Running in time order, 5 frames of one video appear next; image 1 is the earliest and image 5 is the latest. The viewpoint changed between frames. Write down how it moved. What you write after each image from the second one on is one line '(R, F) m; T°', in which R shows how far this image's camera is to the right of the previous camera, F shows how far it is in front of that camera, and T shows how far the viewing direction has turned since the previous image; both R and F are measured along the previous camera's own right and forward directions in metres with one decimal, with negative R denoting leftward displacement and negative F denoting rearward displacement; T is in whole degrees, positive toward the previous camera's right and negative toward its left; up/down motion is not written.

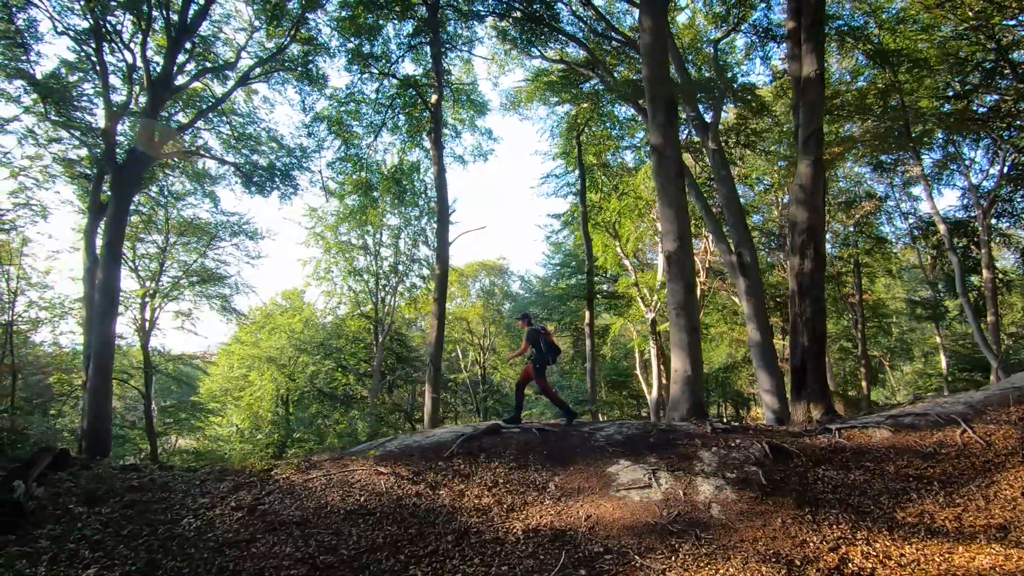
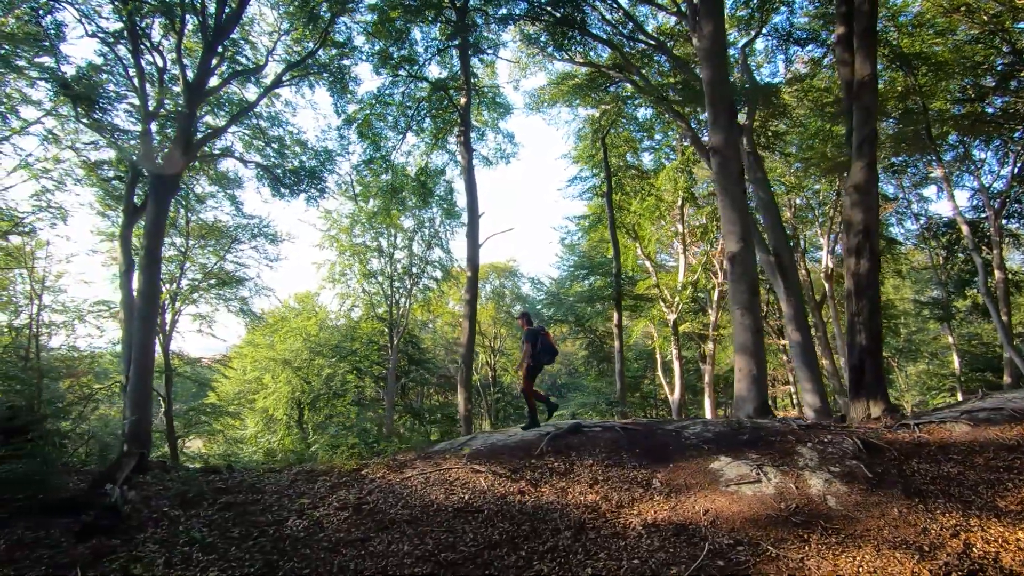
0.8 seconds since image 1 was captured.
(-0.9, -0.1) m; +1°
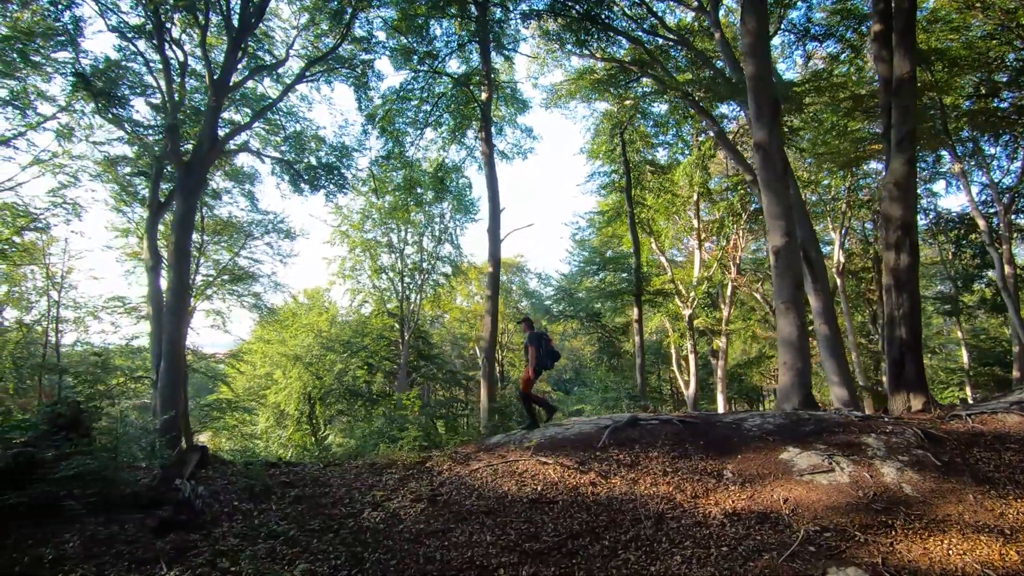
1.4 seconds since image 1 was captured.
(-0.6, 0.0) m; +1°
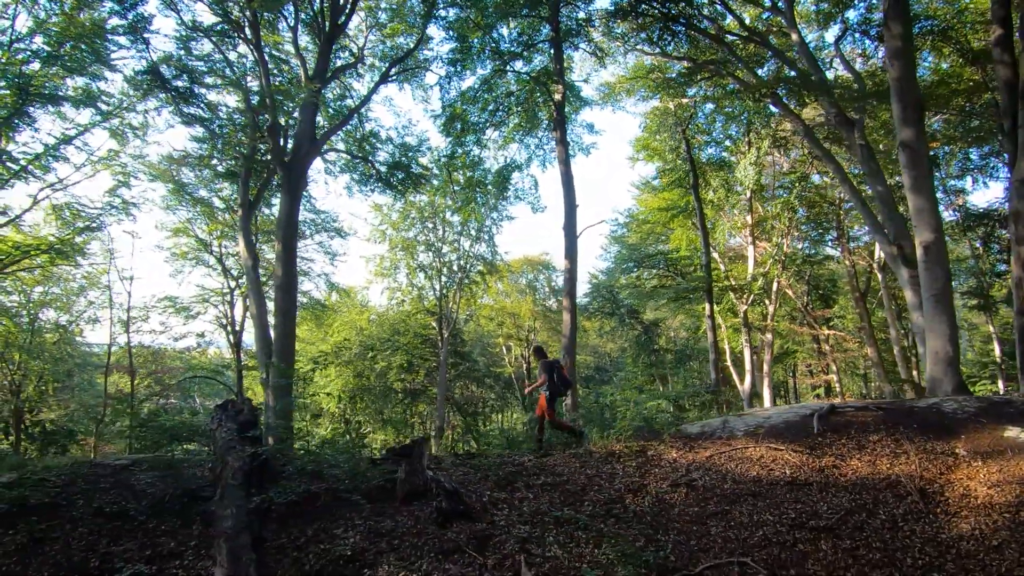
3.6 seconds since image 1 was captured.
(-2.3, -0.1) m; +2°
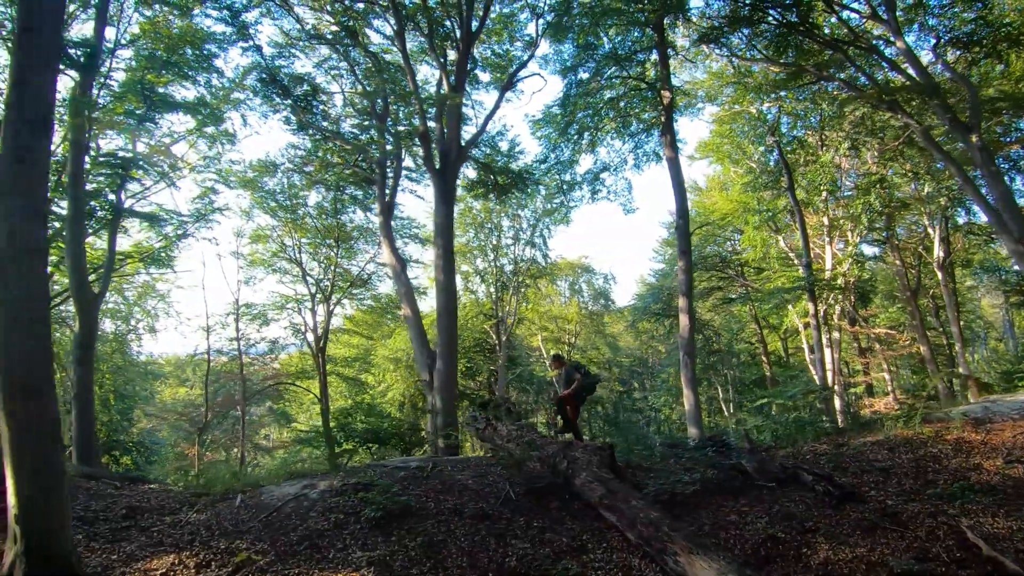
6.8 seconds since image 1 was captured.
(-3.5, -0.1) m; +4°
